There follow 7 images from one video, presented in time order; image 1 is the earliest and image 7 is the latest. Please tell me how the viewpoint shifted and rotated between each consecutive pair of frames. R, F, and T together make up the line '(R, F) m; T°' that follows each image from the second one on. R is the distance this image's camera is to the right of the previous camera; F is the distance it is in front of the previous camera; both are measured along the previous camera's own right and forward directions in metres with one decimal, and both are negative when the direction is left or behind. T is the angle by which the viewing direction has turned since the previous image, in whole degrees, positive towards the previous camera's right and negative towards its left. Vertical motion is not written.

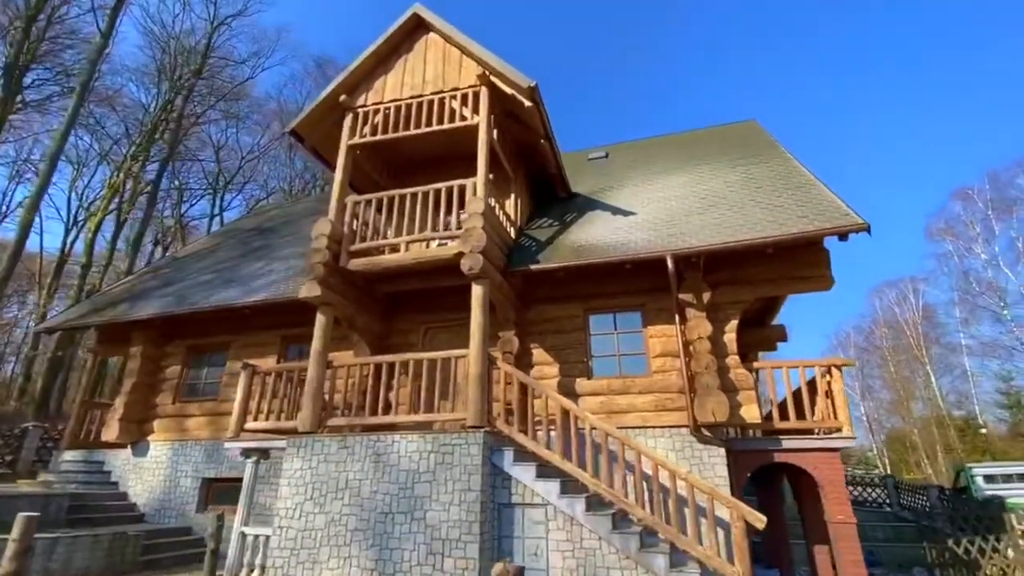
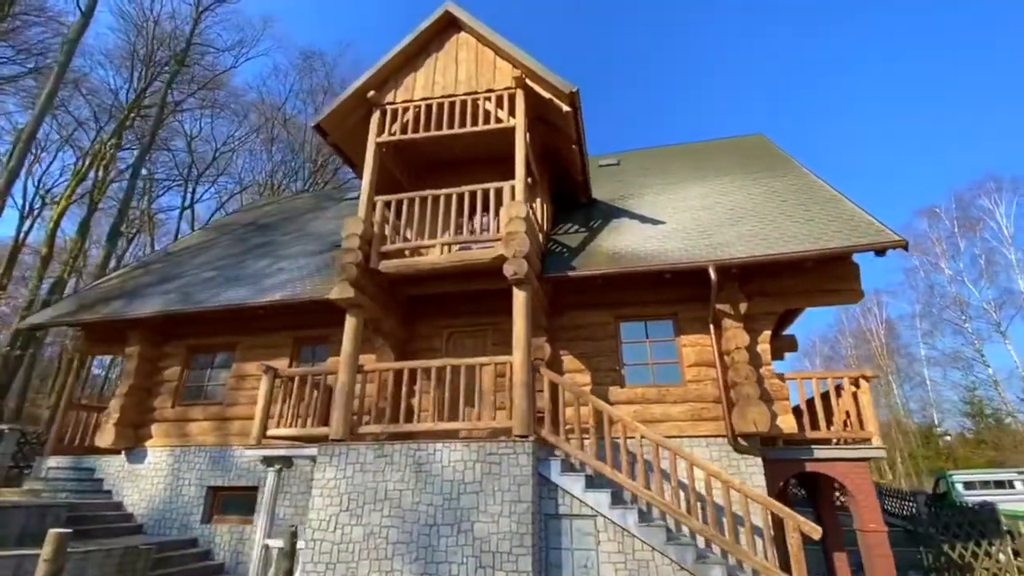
(-1.2, +0.2) m; +4°
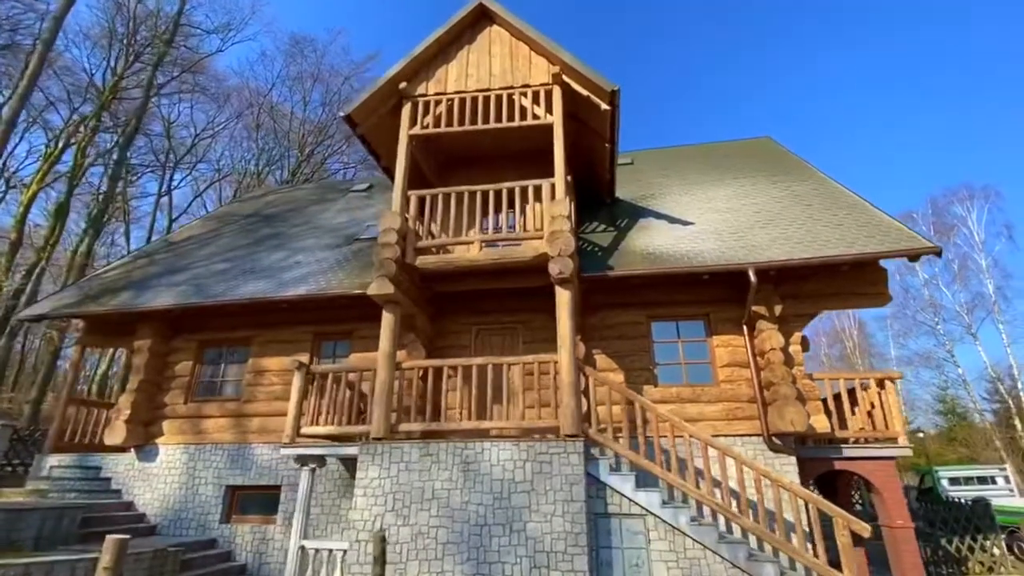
(-1.1, +0.1) m; +3°
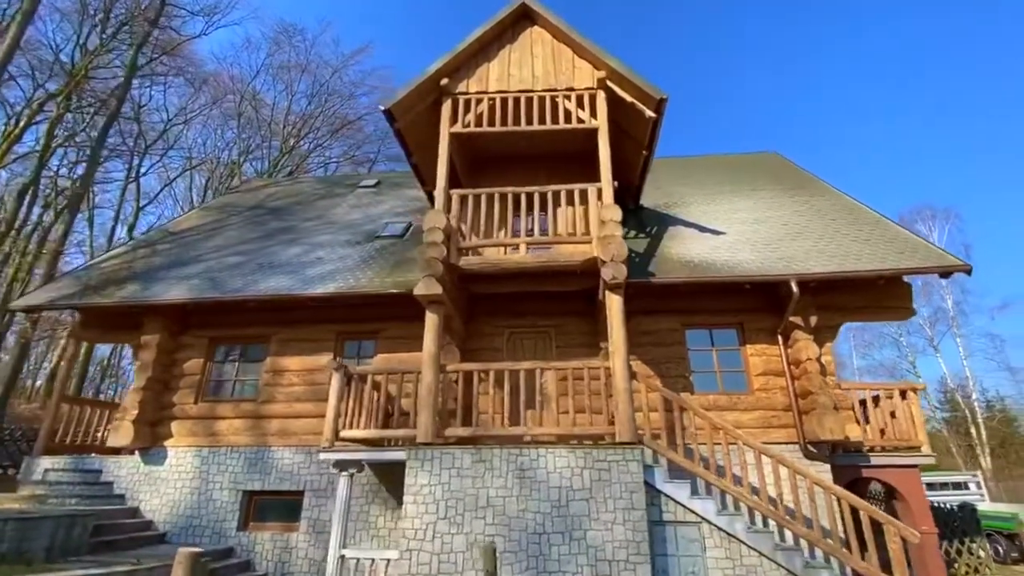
(-1.3, +0.2) m; +4°
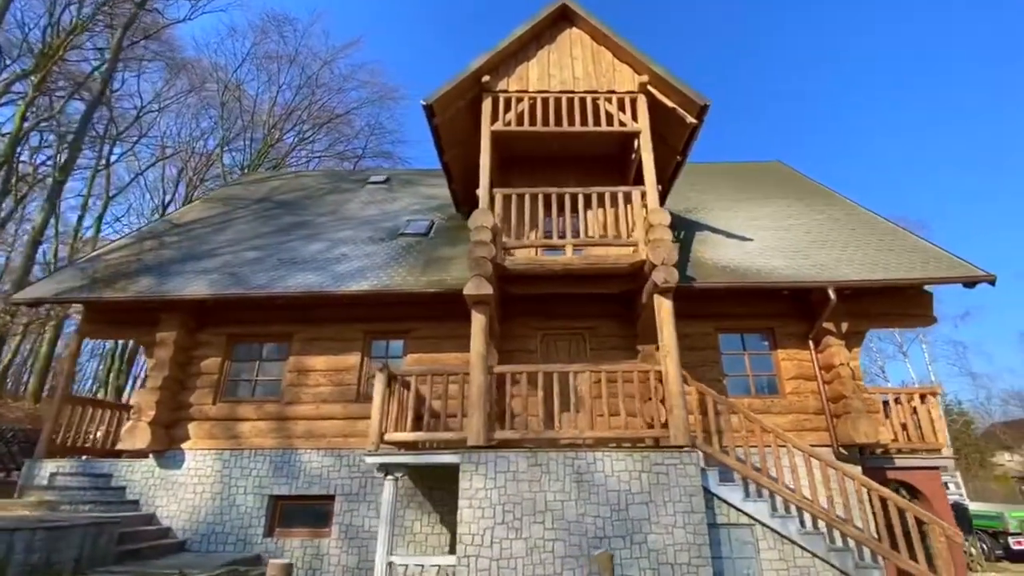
(-1.2, +0.1) m; +4°
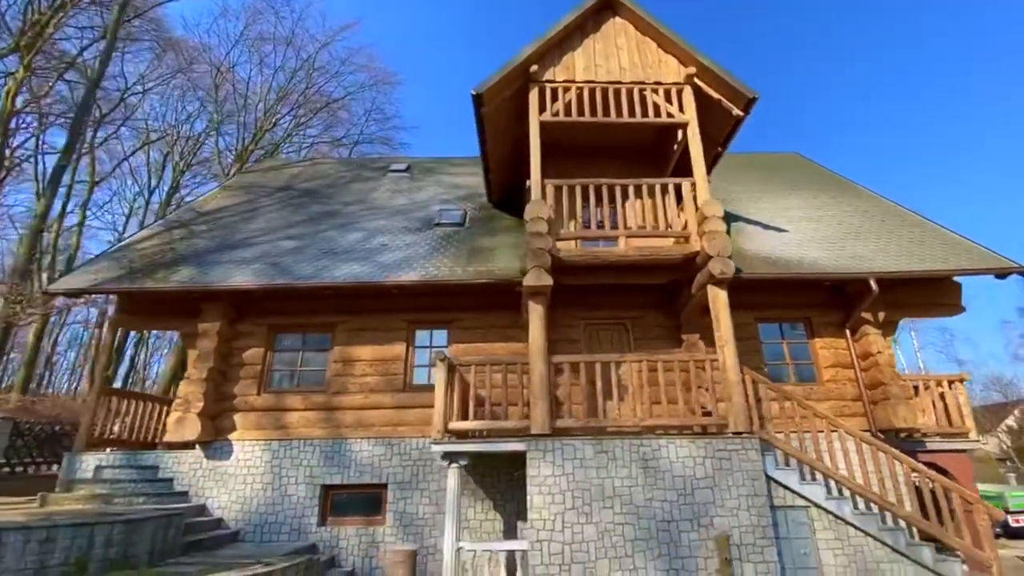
(-1.2, -0.1) m; +2°
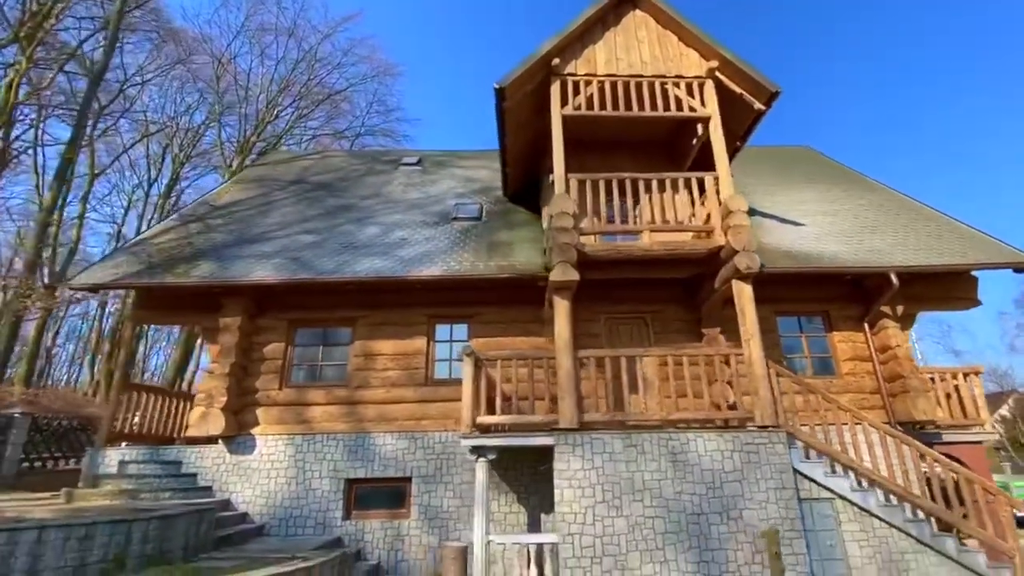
(-0.5, 0.0) m; 0°
